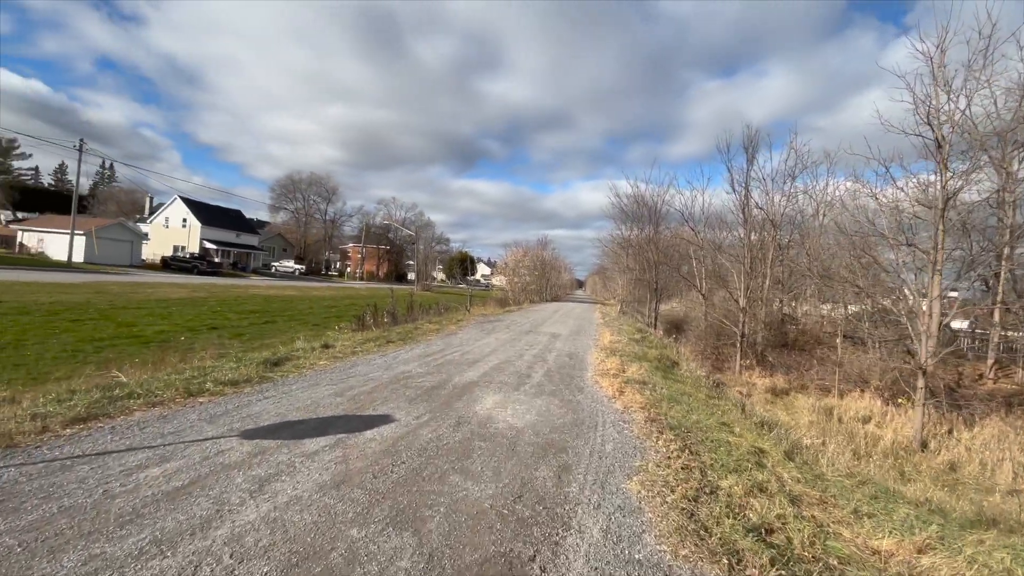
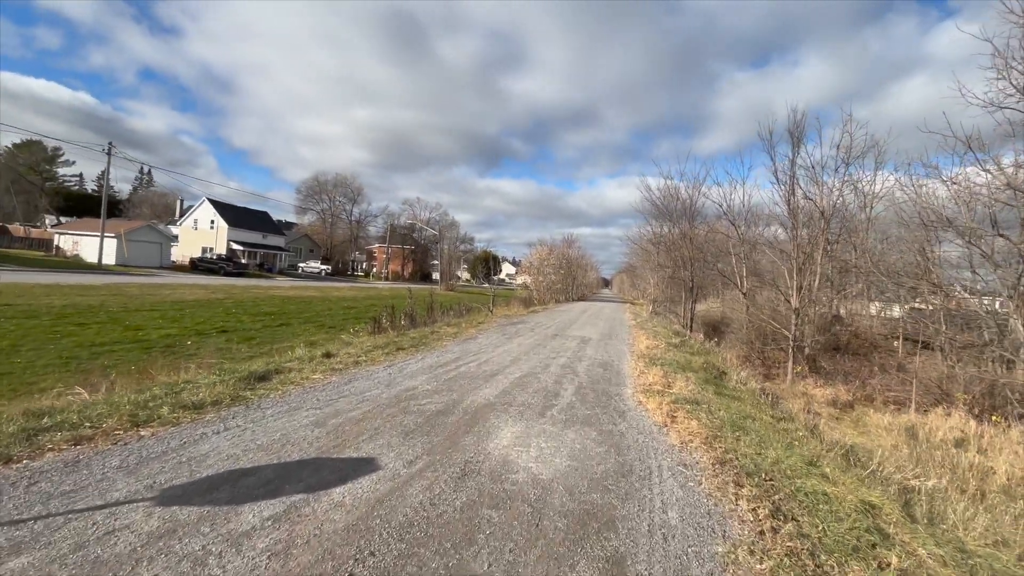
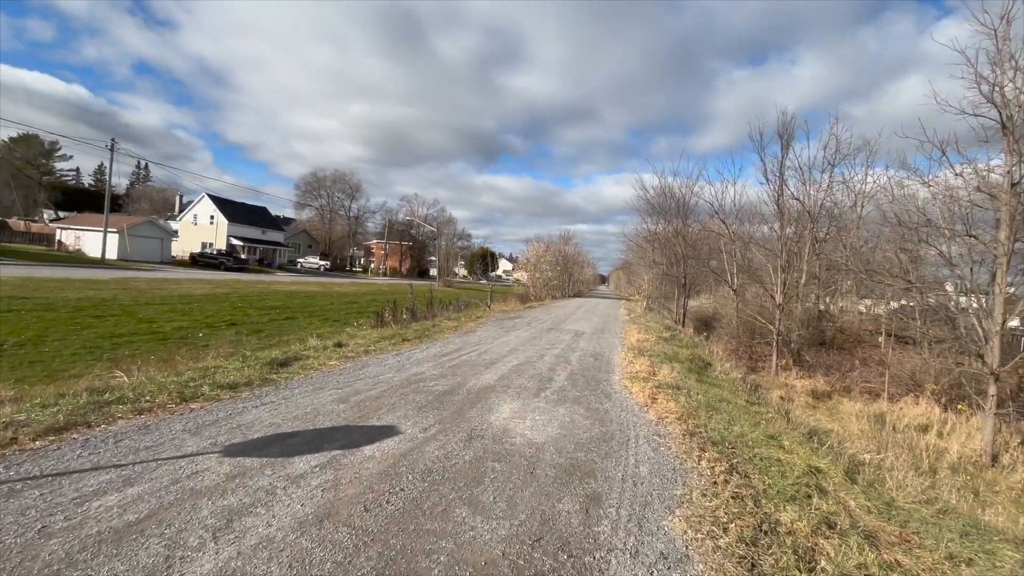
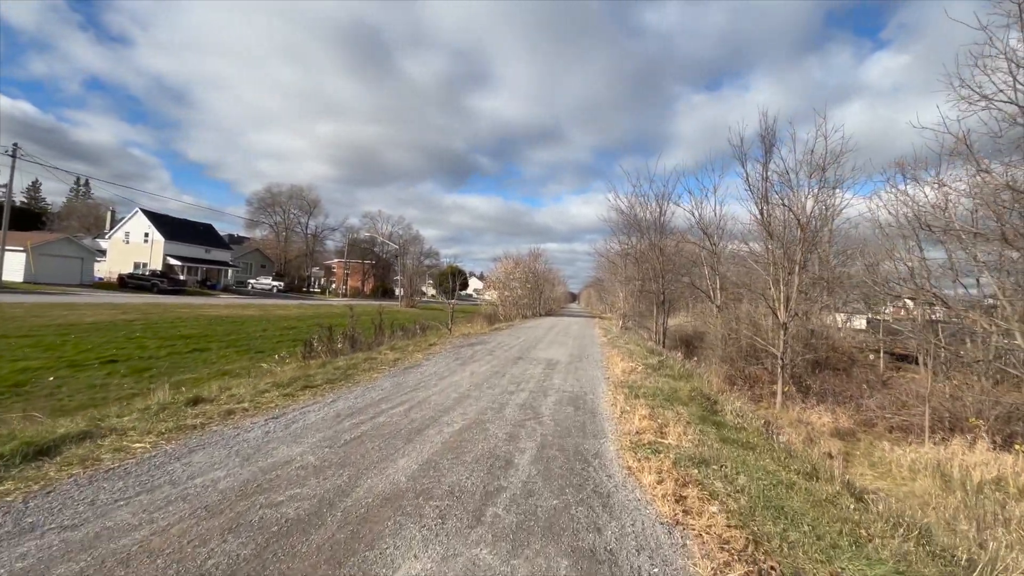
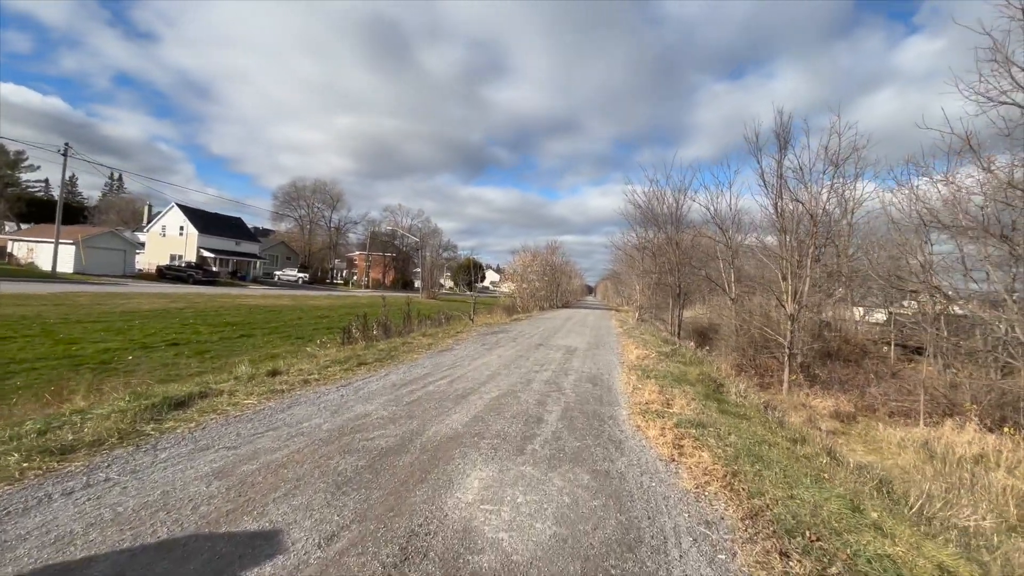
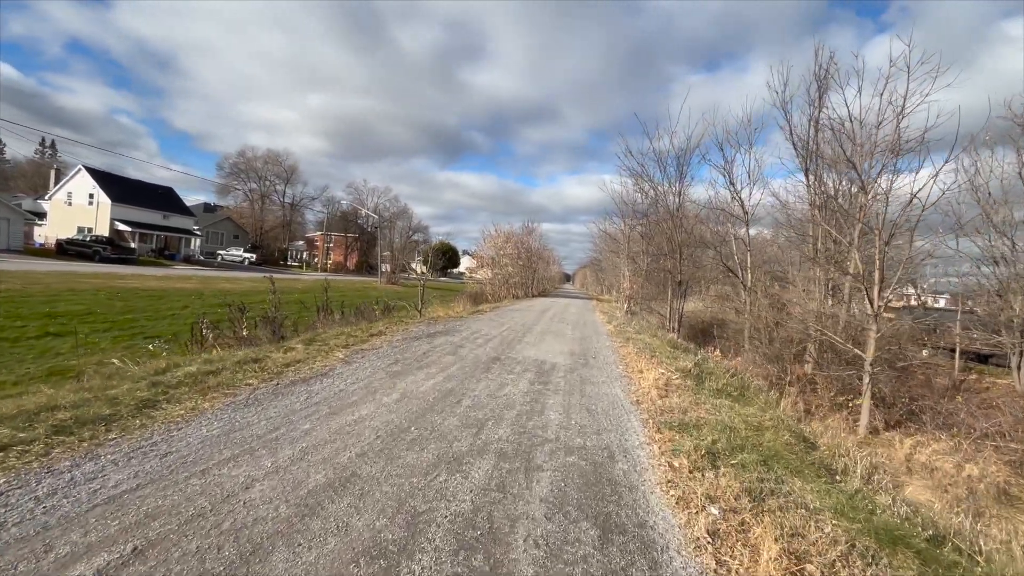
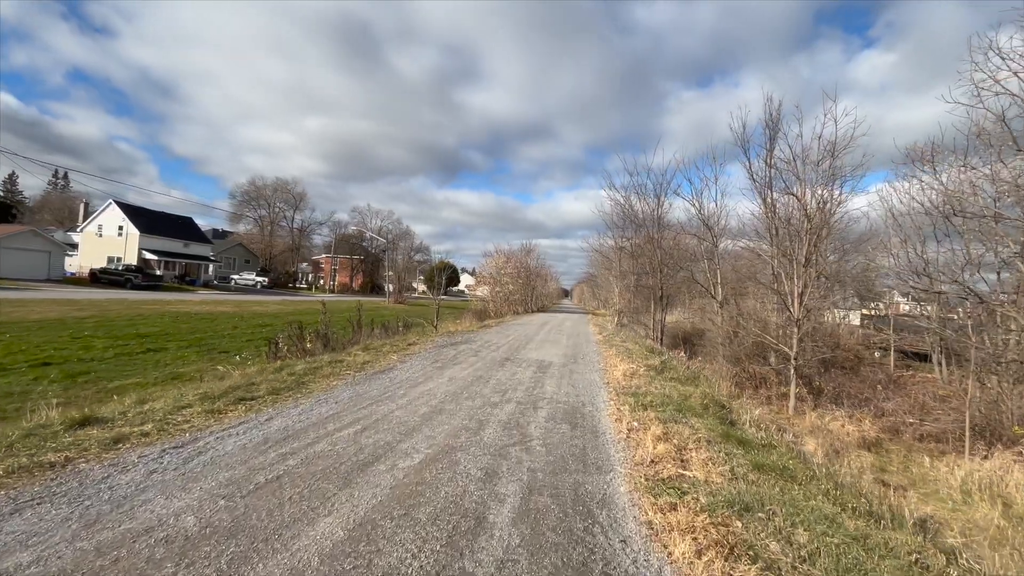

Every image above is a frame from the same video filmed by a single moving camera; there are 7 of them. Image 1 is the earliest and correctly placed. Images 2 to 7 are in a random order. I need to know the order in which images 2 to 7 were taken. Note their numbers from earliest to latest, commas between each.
3, 2, 5, 4, 7, 6
